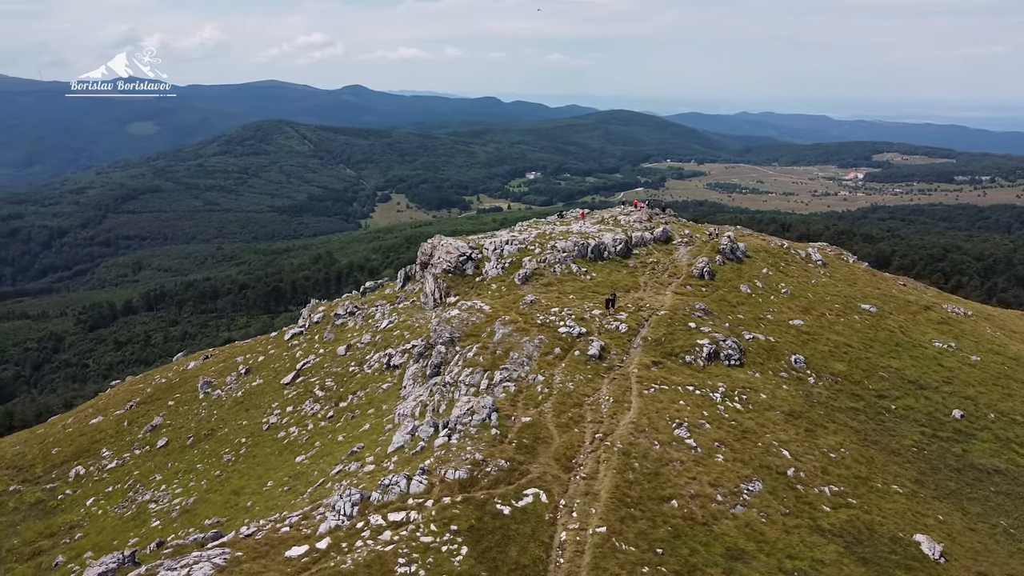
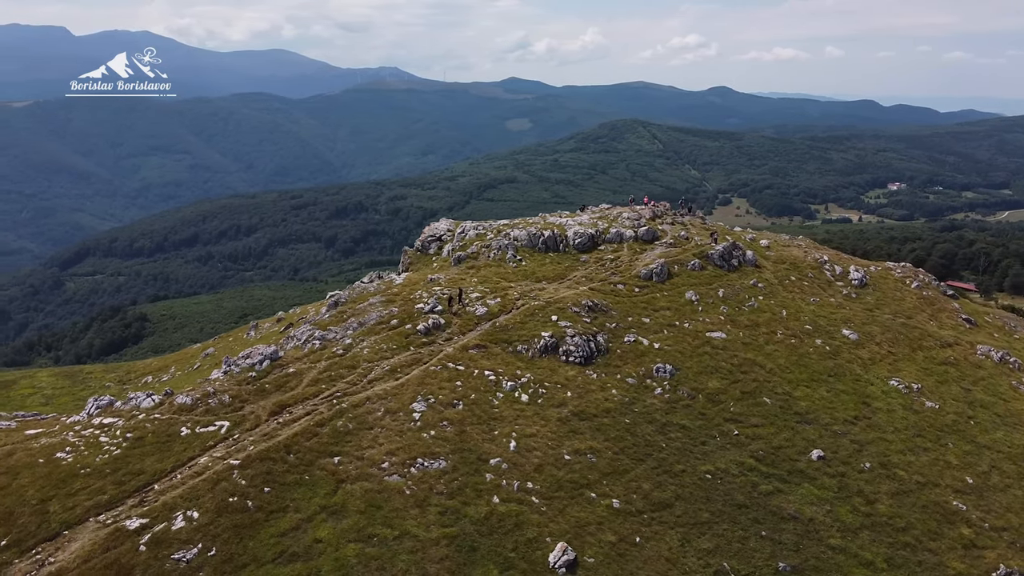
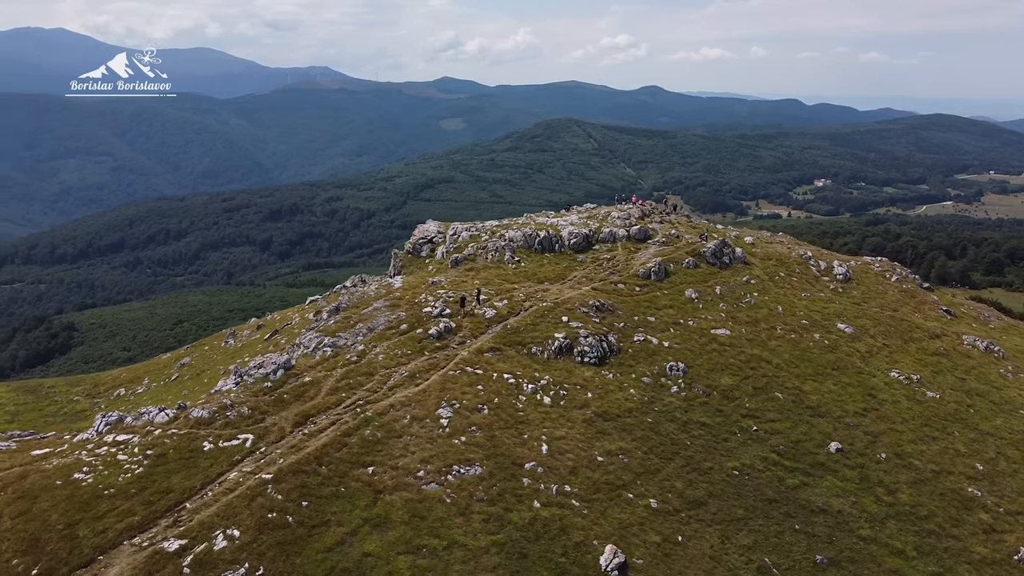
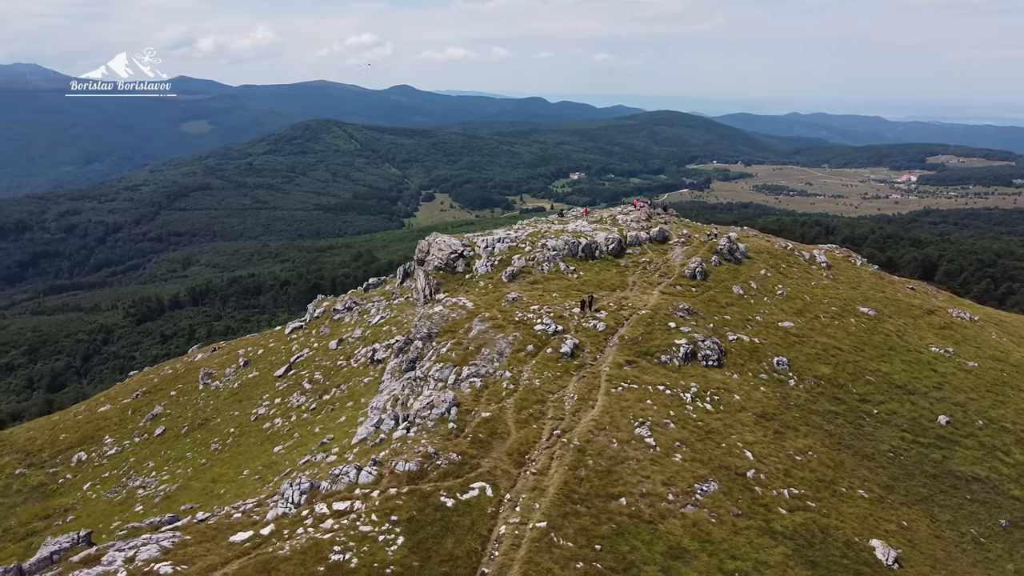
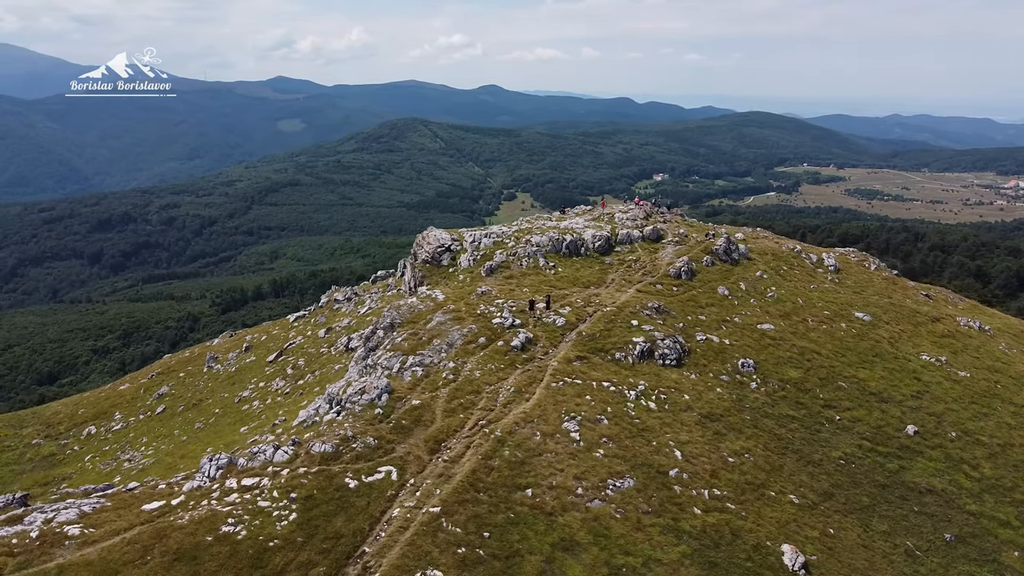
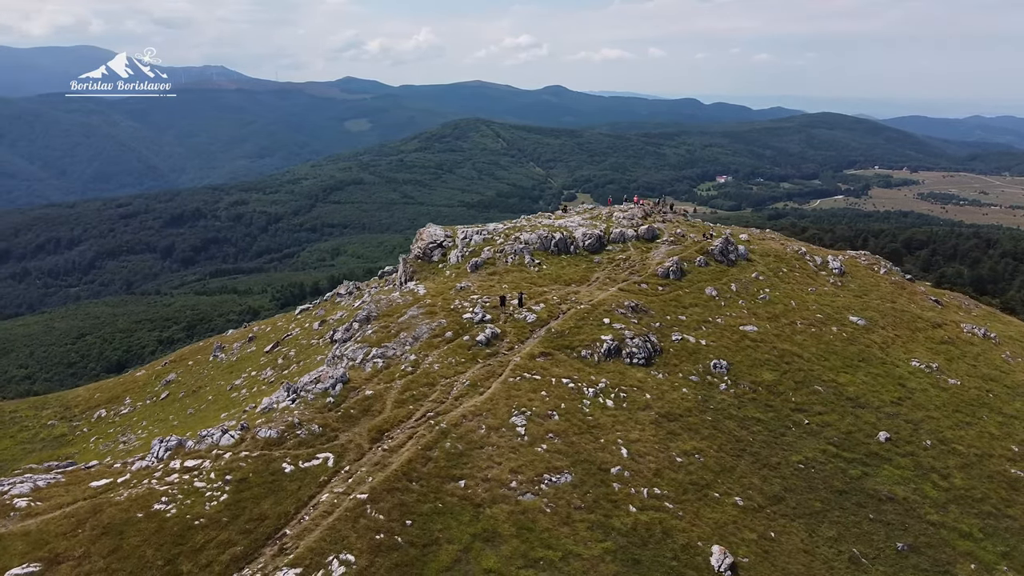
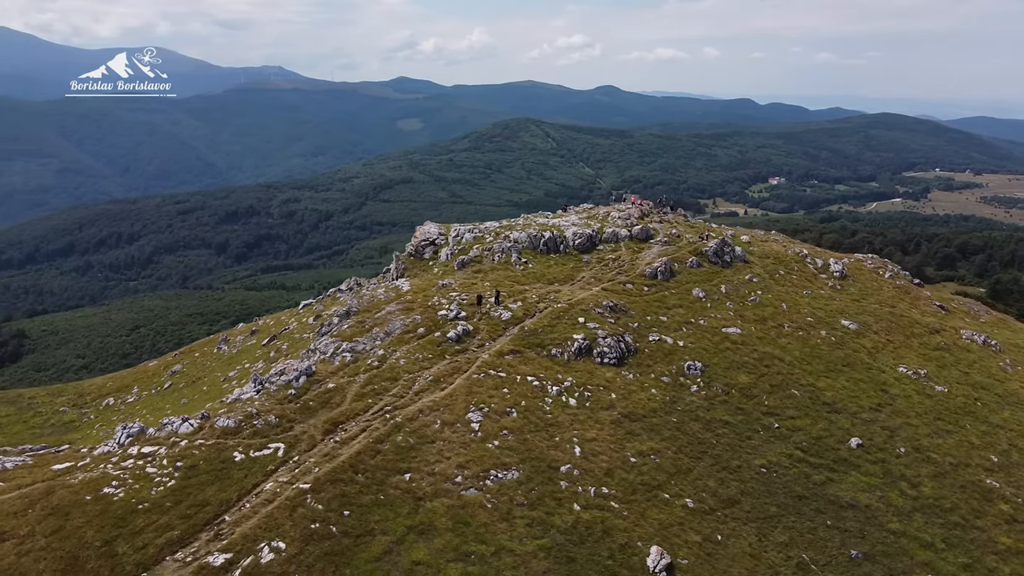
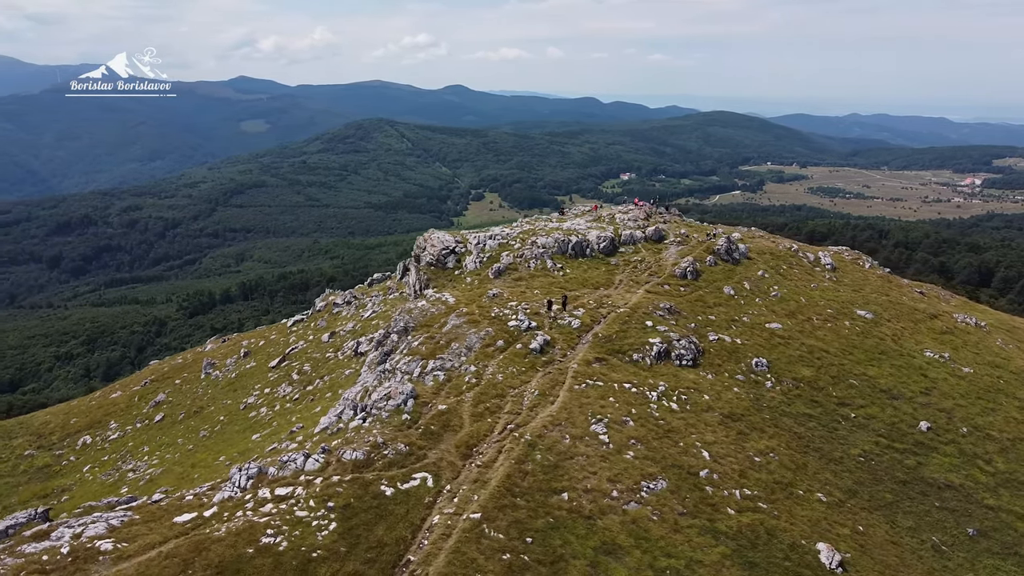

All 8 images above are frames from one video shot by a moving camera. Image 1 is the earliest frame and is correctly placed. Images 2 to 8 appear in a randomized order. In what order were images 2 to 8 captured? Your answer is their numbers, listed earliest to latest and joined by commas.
4, 8, 5, 6, 7, 3, 2
